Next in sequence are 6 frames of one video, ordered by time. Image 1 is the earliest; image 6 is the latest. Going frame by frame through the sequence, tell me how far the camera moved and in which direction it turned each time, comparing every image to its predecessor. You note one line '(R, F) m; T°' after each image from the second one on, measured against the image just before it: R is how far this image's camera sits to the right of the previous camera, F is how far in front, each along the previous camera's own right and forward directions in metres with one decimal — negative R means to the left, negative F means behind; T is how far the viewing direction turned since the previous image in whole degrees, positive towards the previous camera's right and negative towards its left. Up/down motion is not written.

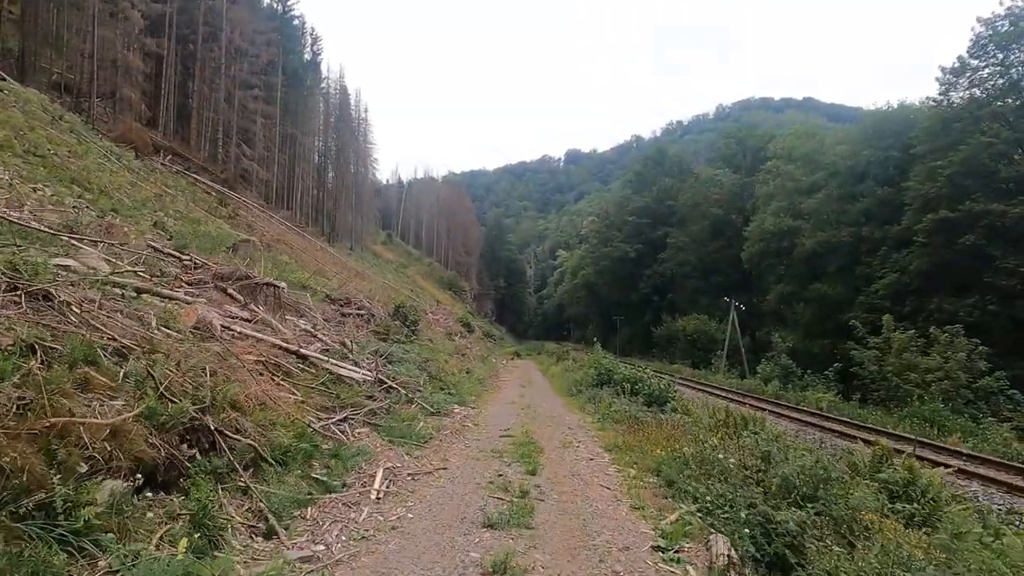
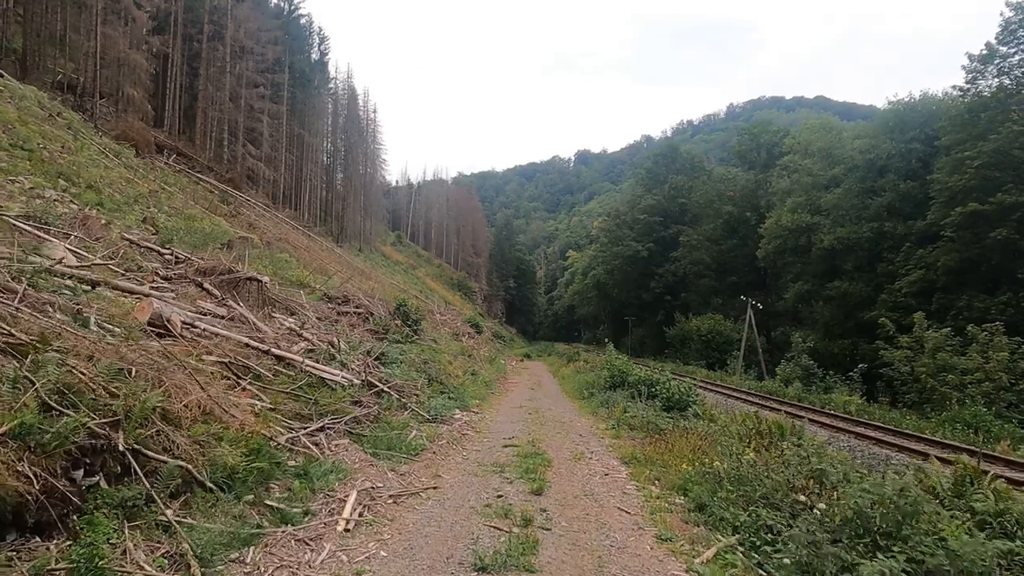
(+0.1, +0.9) m; -1°
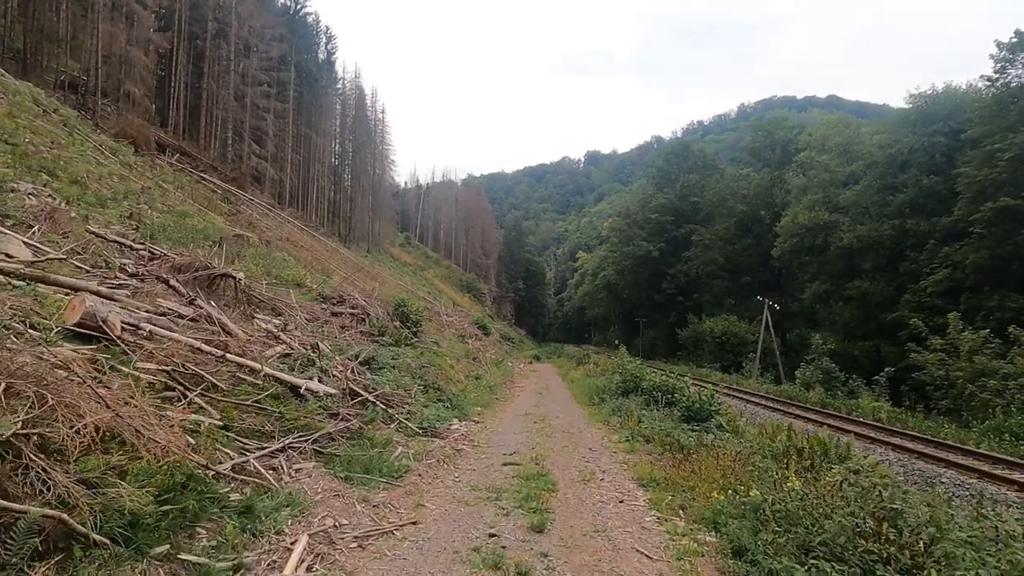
(+0.1, +0.9) m; -1°
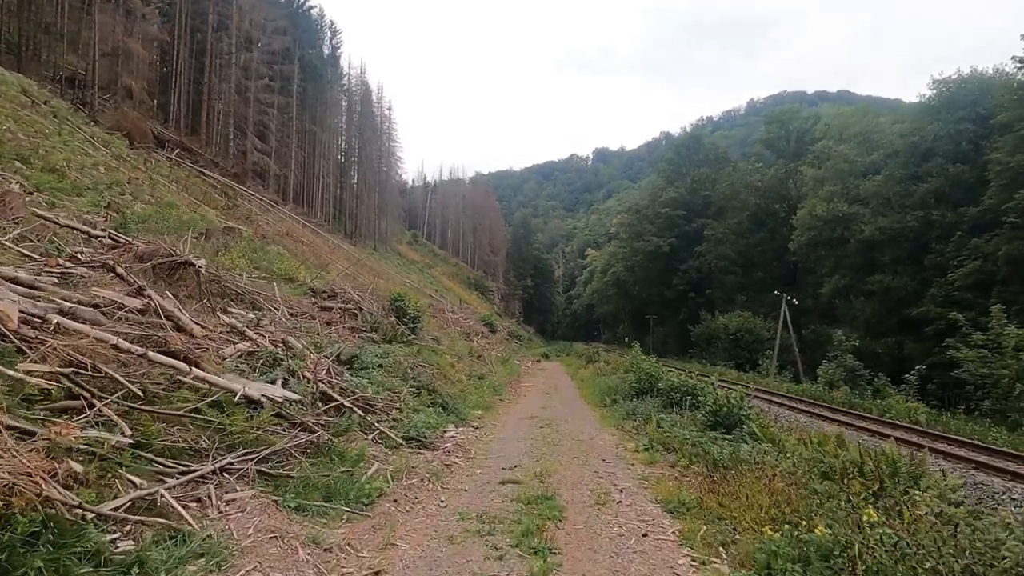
(+0.1, +1.0) m; -1°
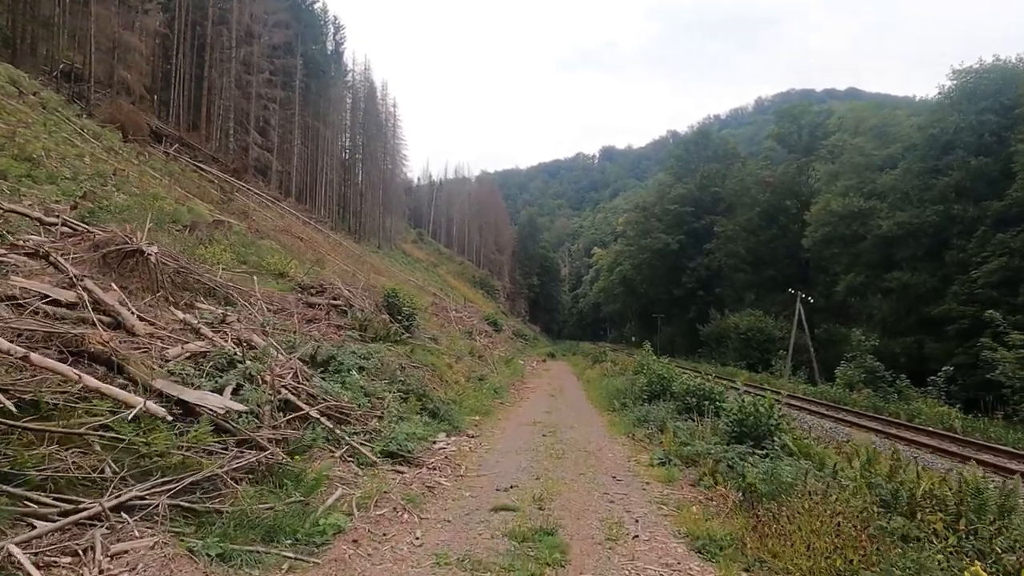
(+0.1, +0.9) m; -1°
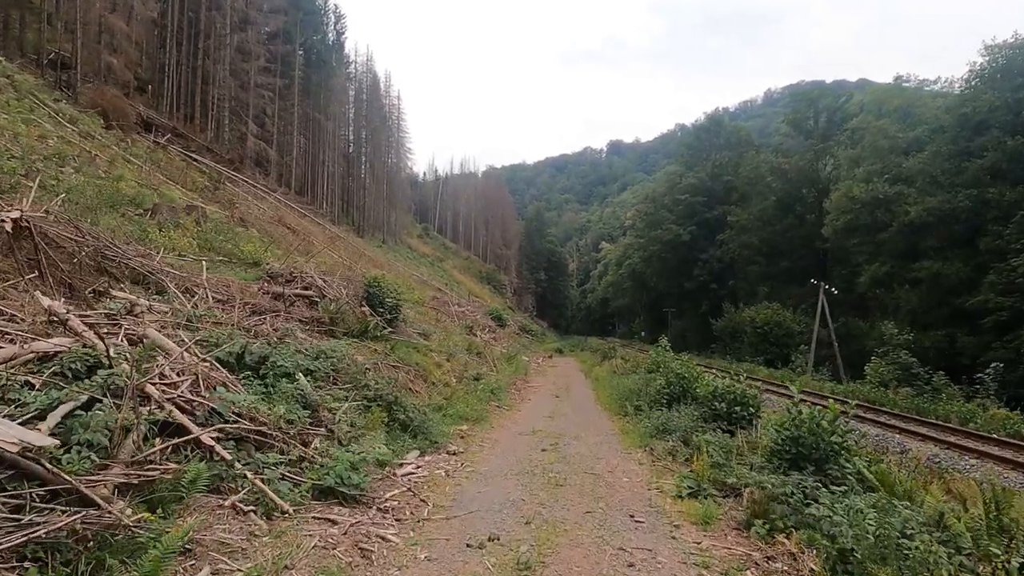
(+0.2, +1.5) m; -1°
